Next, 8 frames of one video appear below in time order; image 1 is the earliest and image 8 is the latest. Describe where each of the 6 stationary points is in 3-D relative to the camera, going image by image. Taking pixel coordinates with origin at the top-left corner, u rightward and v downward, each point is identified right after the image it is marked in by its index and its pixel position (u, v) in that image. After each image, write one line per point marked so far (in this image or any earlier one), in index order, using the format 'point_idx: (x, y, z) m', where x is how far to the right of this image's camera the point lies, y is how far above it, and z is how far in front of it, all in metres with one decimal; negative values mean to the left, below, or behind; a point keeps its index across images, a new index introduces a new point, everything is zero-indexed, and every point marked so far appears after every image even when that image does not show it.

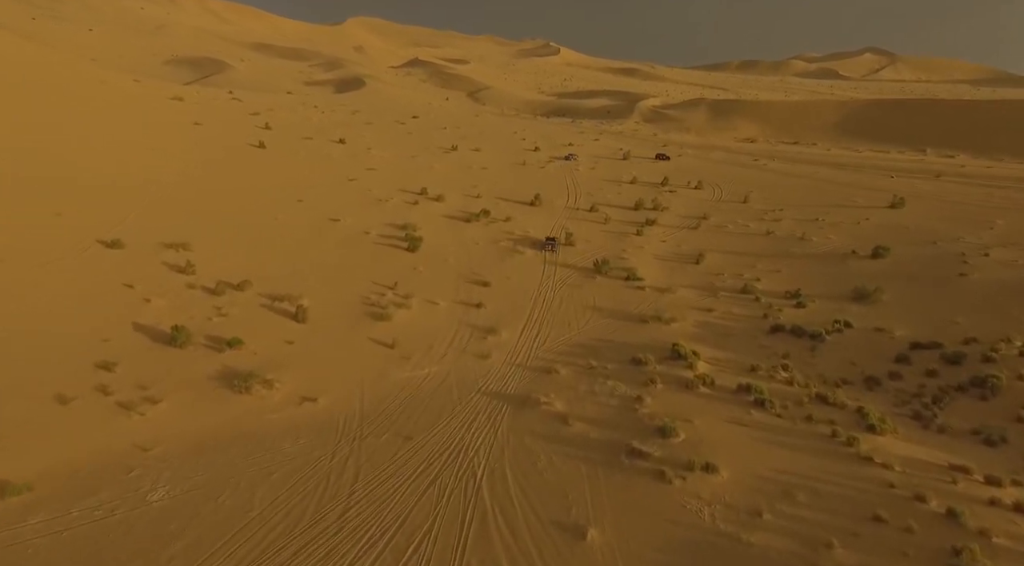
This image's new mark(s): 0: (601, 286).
0: (+2.3, -0.1, +19.2) m
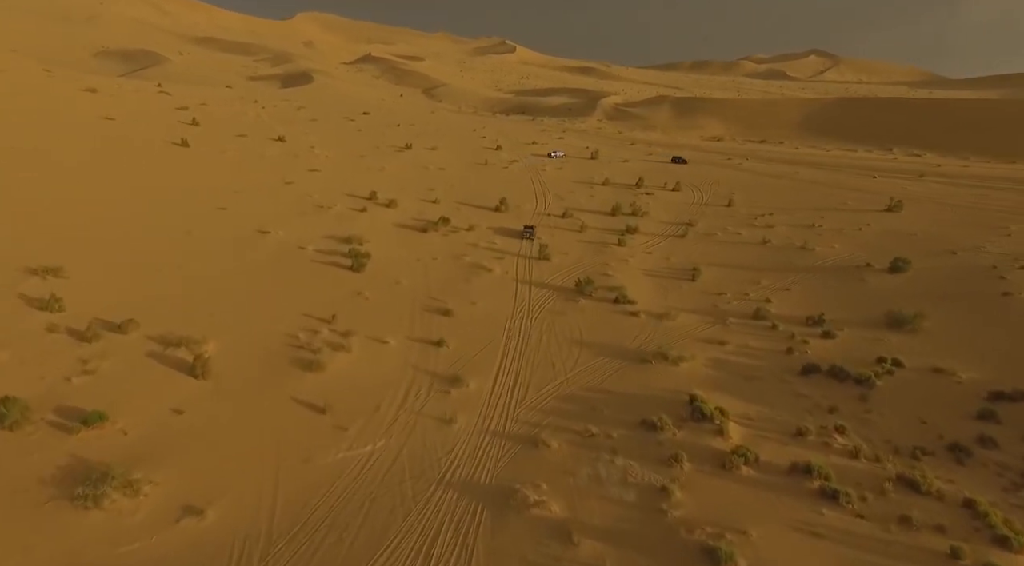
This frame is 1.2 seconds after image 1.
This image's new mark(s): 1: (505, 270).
0: (+1.6, -0.6, +15.9) m
1: (-0.2, +0.3, +18.6) m
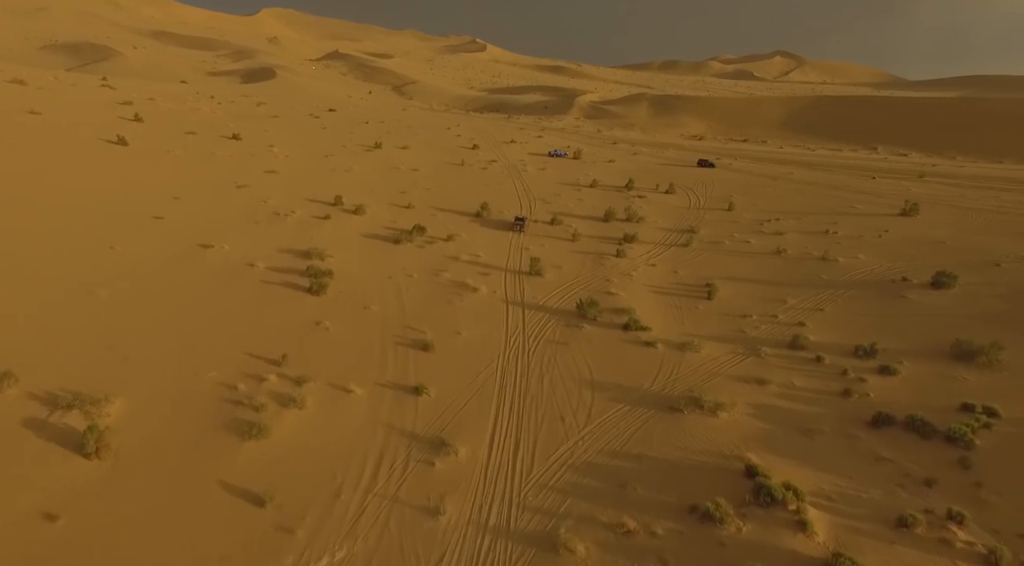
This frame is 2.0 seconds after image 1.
0: (+1.4, -1.1, +13.3) m
1: (-0.4, -0.1, +15.9) m
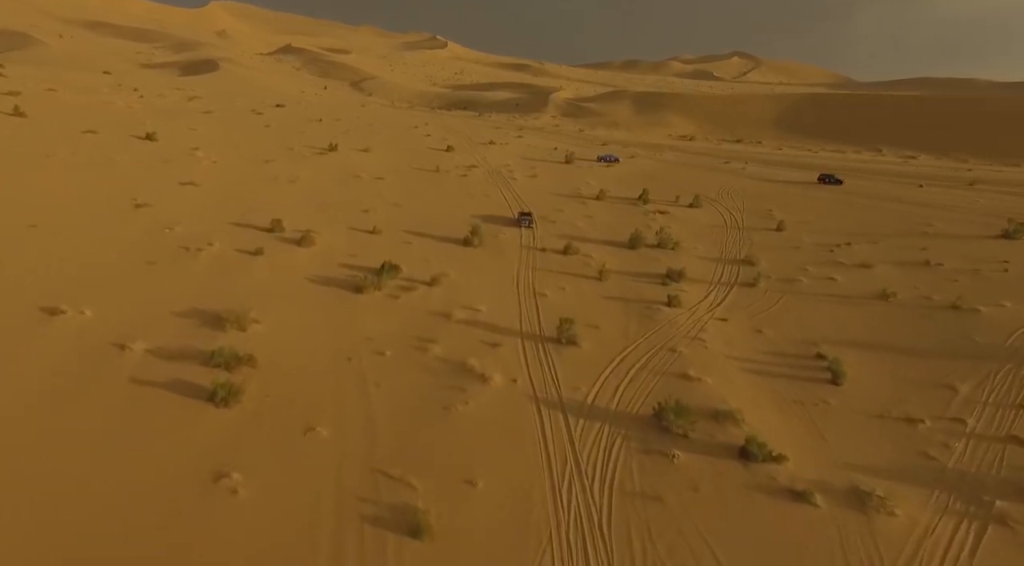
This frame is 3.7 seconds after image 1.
0: (+2.0, -2.2, +7.7) m
1: (0.0, -1.3, +10.2) m
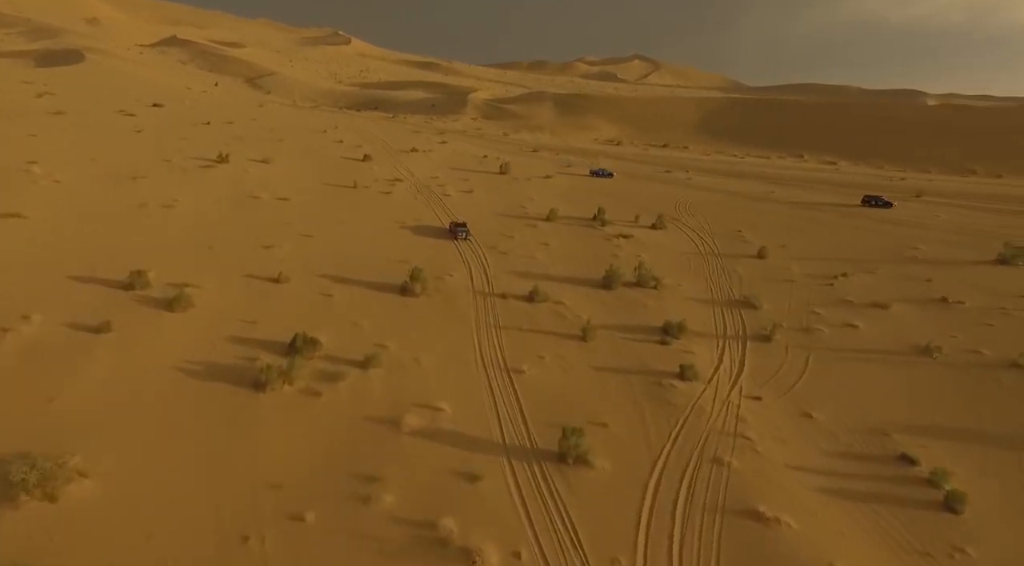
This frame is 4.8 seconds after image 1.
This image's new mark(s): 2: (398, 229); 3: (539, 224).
0: (+2.3, -3.2, +4.2) m
1: (0.0, -2.3, +6.4) m
2: (-2.5, +1.2, +16.7) m
3: (+0.7, +1.5, +18.9) m
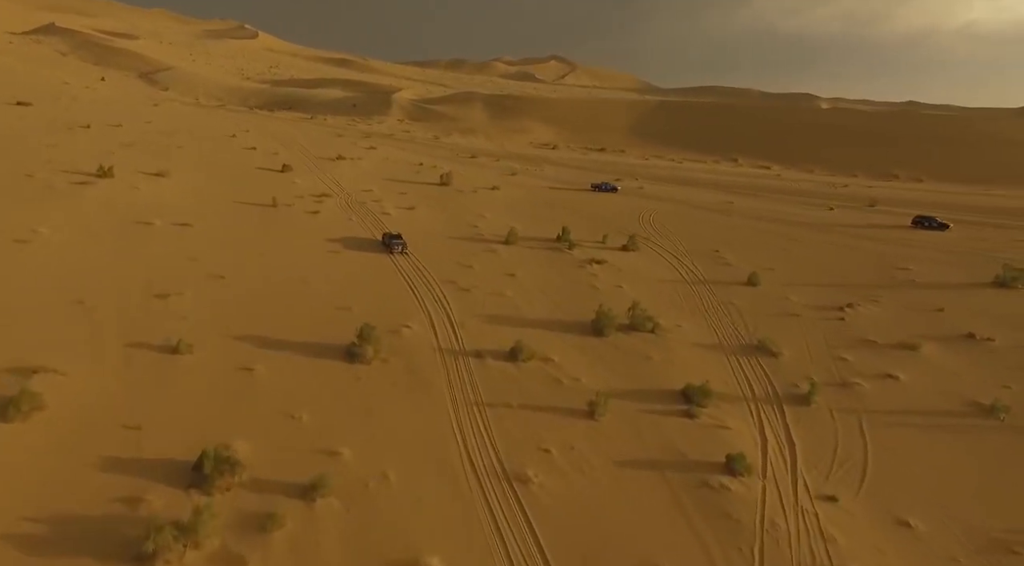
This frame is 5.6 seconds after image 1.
0: (+3.0, -3.9, +1.6) m
1: (+0.5, -3.0, +3.6) m
2: (-3.2, +0.4, +13.5) m
3: (-0.3, +0.7, +16.1) m
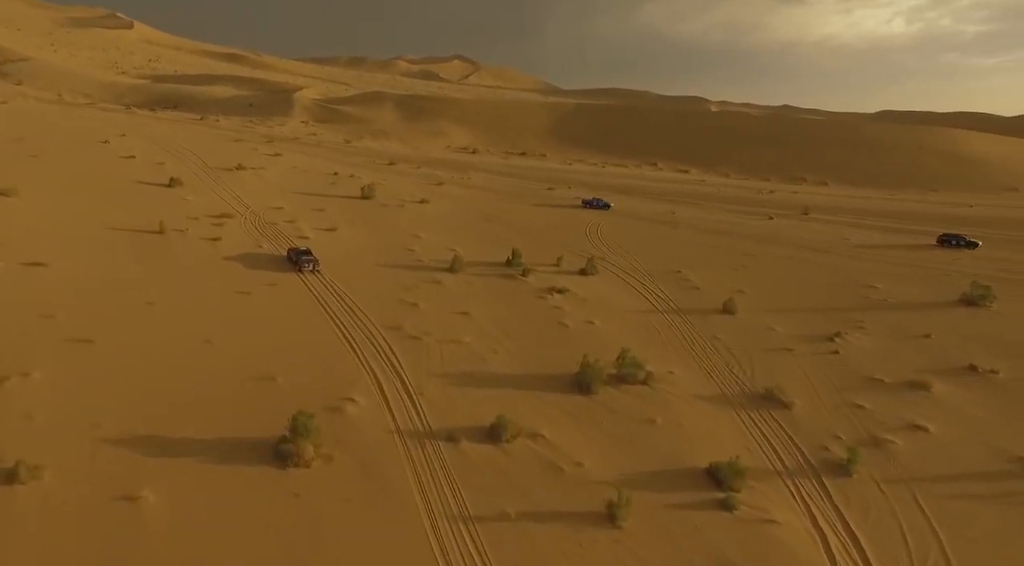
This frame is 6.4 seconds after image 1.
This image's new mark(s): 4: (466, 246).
0: (+4.0, -4.4, -0.3) m
1: (+1.2, -3.6, +1.3) m
2: (-3.8, -0.3, +10.7) m
3: (-1.3, +0.1, +13.6) m
4: (-0.9, +0.6, +15.2) m
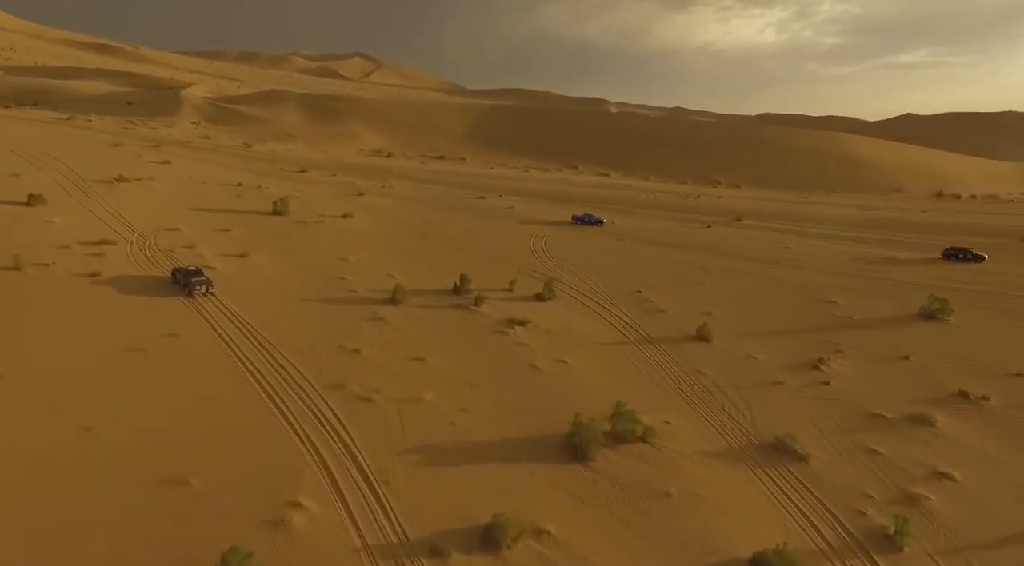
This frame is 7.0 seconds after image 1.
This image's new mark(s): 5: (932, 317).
0: (+5.2, -4.8, -1.6) m
1: (+2.2, -4.1, -0.4) m
2: (-4.2, -0.9, +8.3) m
3: (-2.0, -0.4, +11.5) m
4: (-1.9, +0.1, +13.1) m
5: (+8.9, -0.8, +15.6) m
